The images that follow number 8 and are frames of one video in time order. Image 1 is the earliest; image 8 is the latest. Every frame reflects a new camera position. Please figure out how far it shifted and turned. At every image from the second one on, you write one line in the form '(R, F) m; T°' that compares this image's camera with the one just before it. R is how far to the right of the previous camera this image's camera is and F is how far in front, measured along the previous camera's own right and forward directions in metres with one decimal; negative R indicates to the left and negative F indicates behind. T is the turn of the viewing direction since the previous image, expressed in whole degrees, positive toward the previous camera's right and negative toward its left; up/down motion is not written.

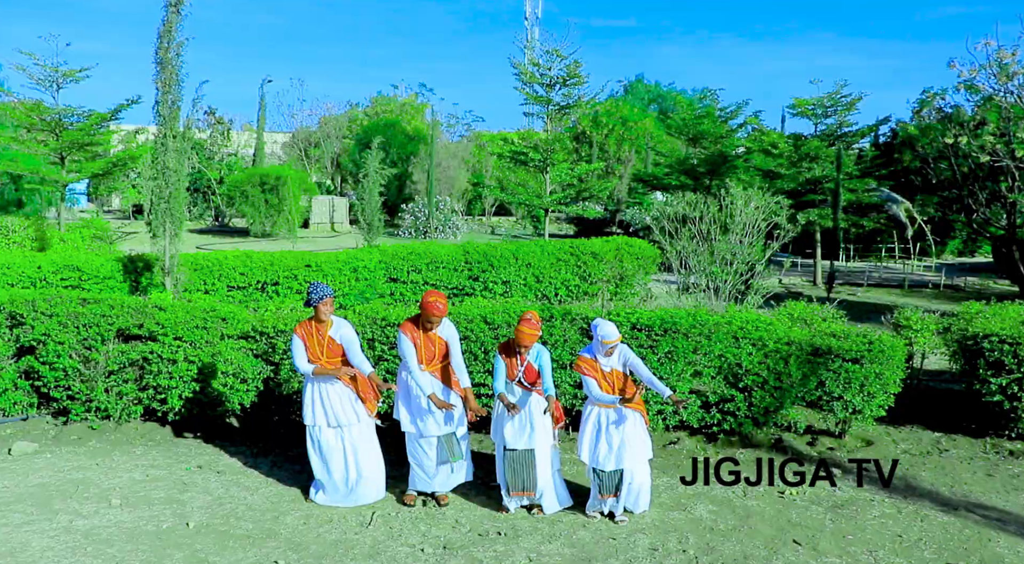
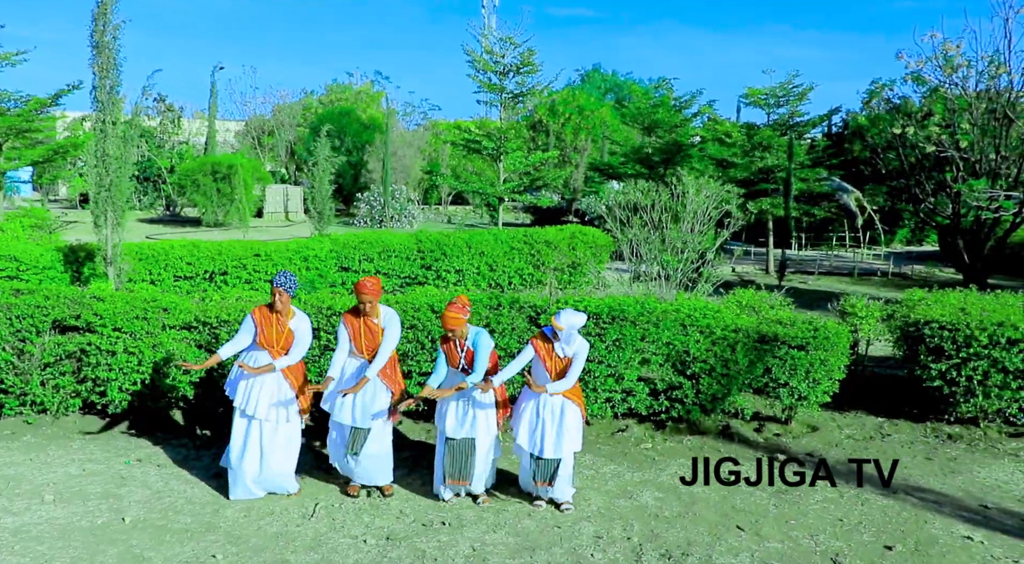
(+0.1, +0.1) m; +3°
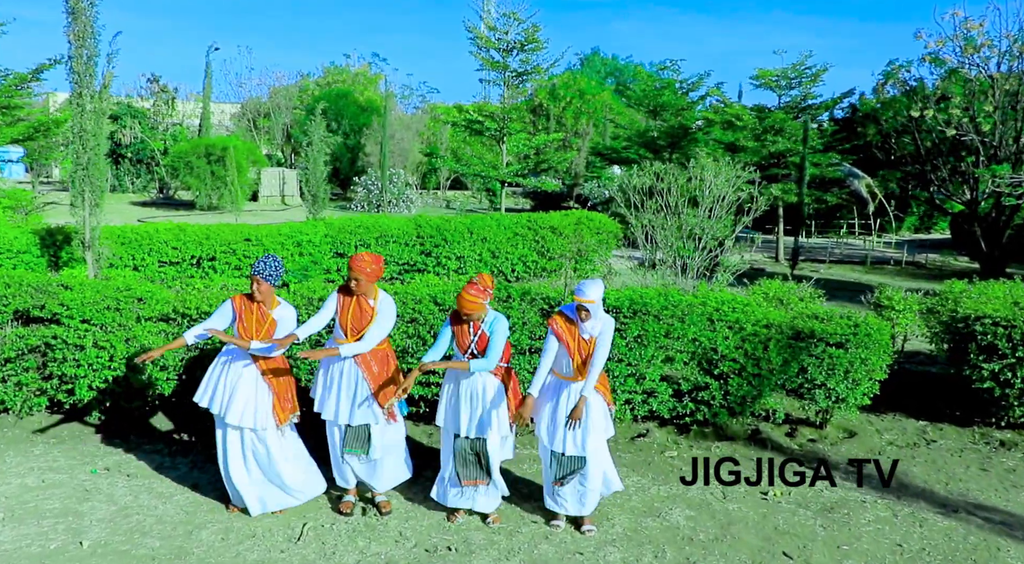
(-0.1, +0.6) m; 0°
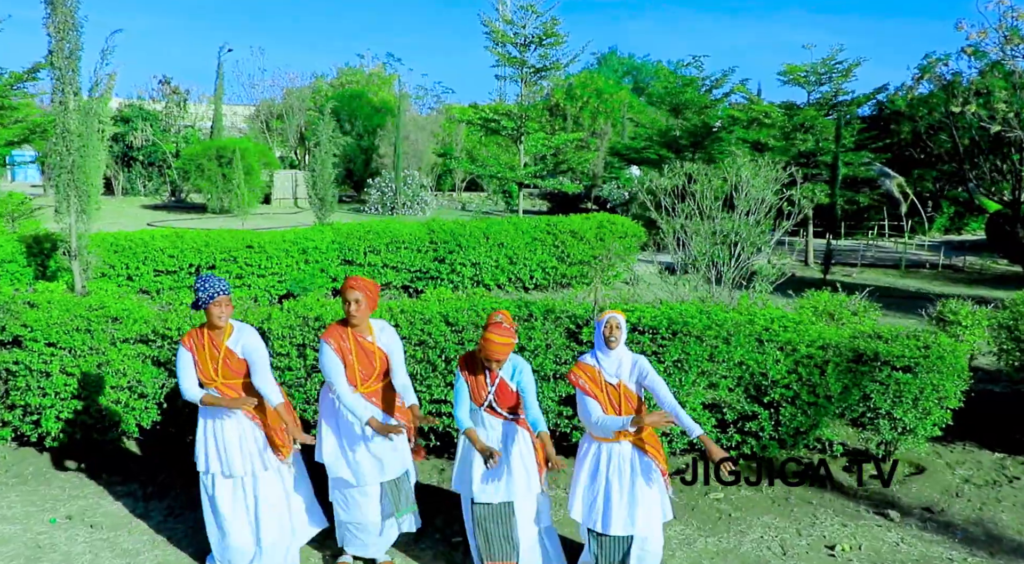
(0.0, +0.7) m; -1°
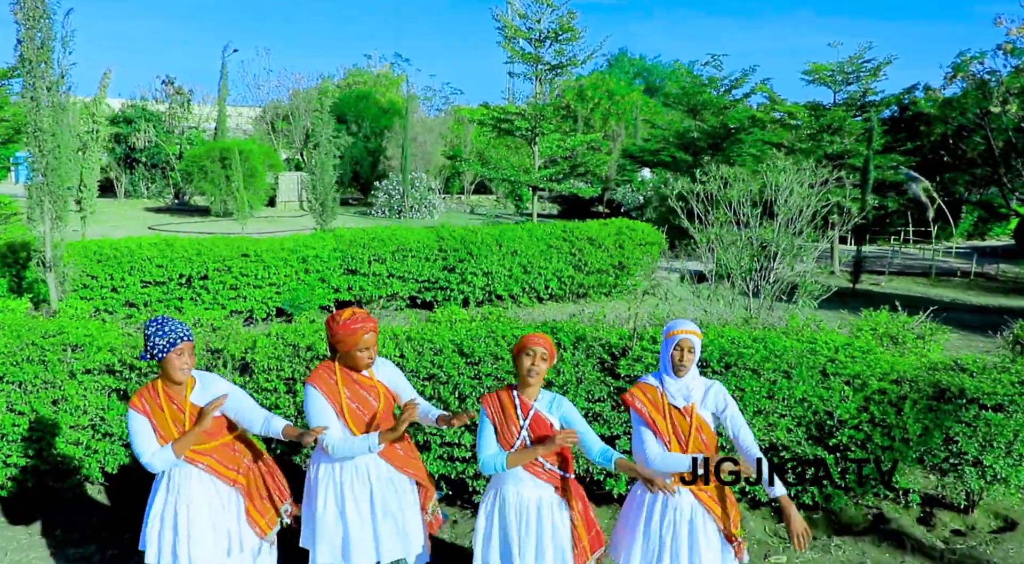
(-0.1, +0.7) m; -1°
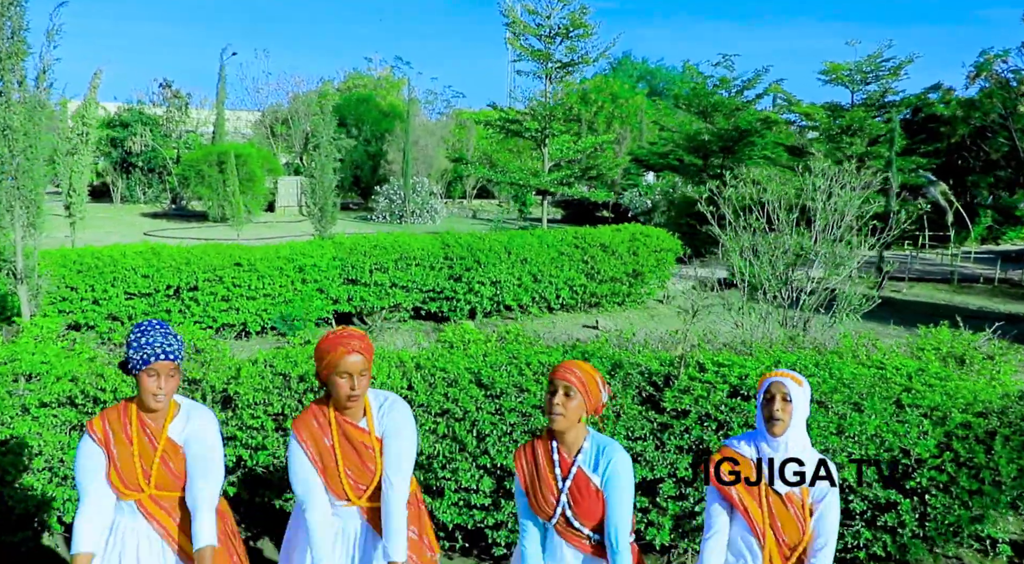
(-0.1, +0.6) m; 0°
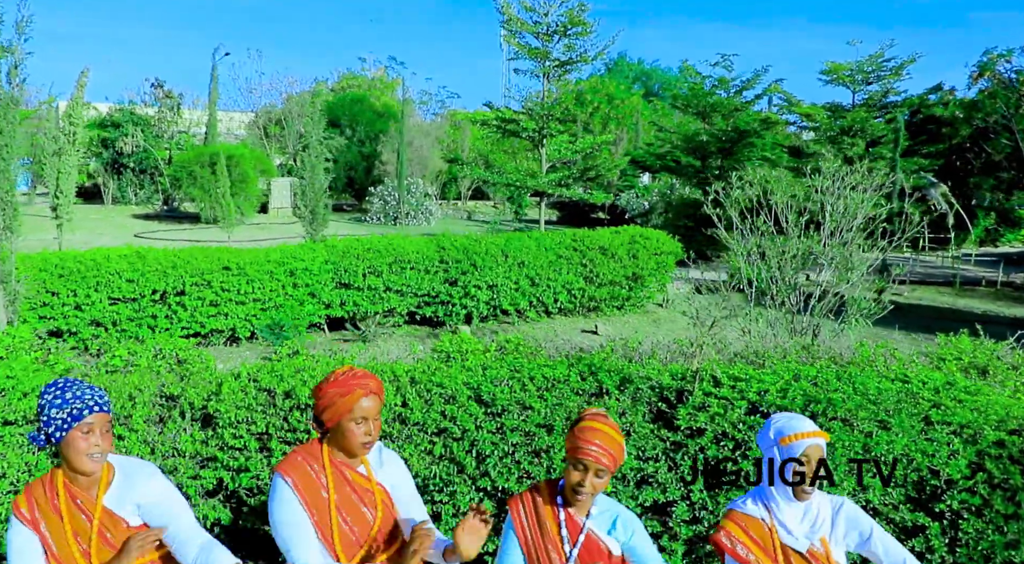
(0.0, +0.3) m; 0°
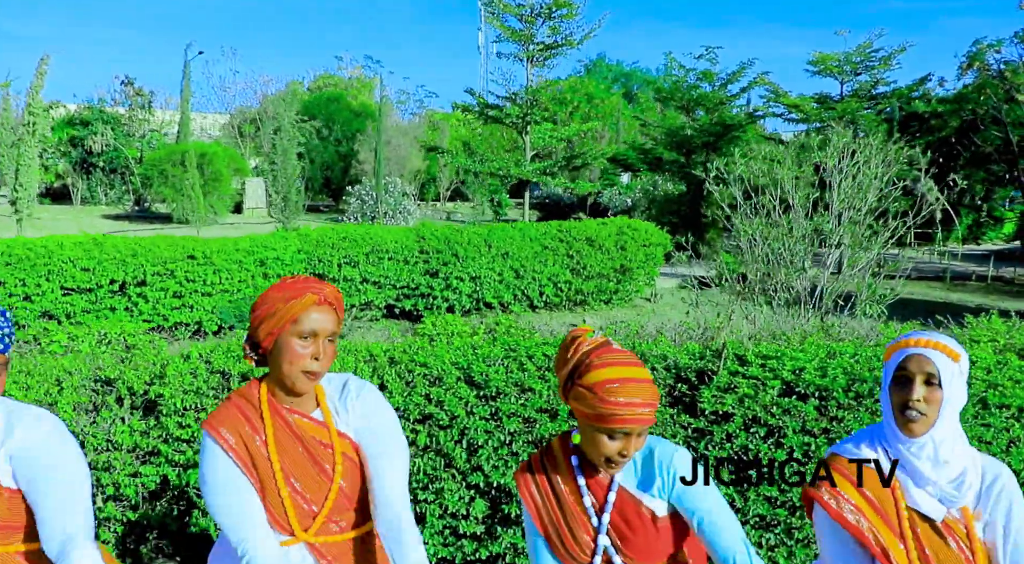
(-0.1, +0.5) m; +1°
